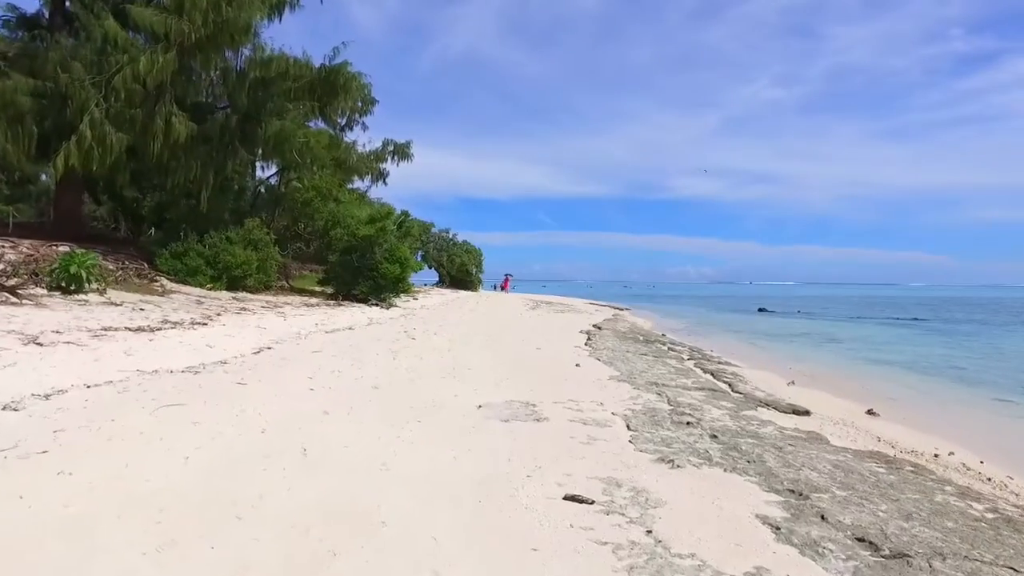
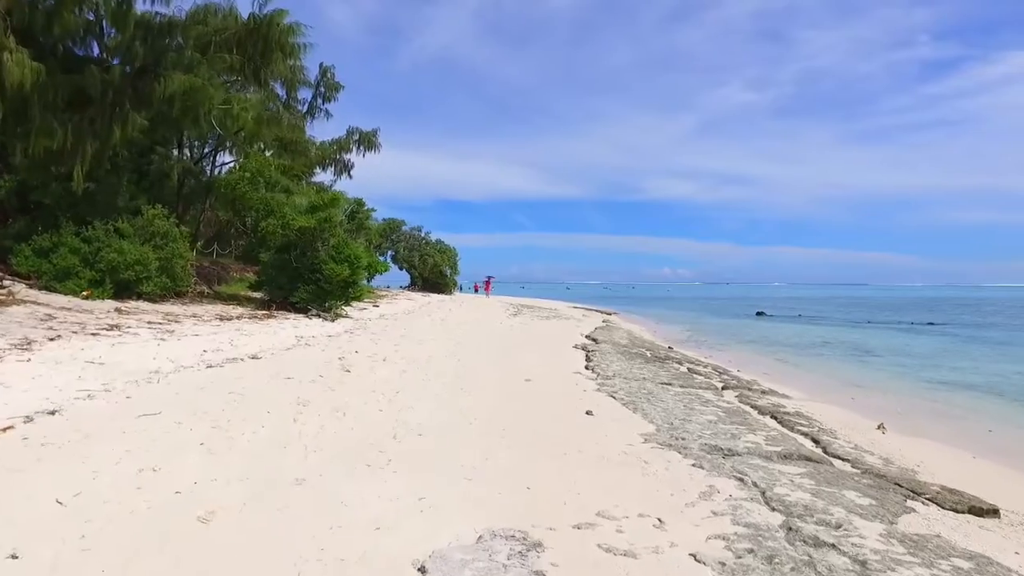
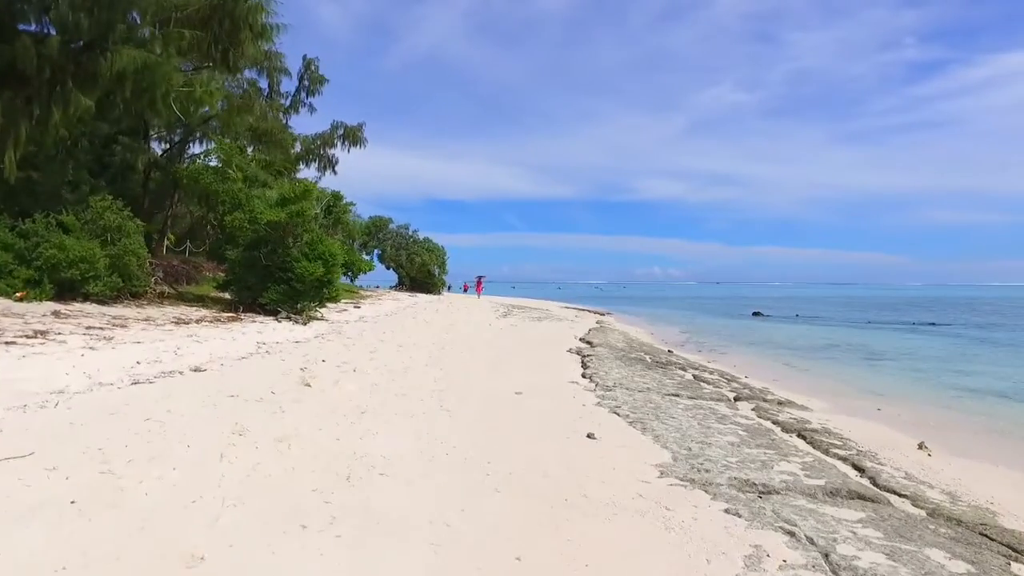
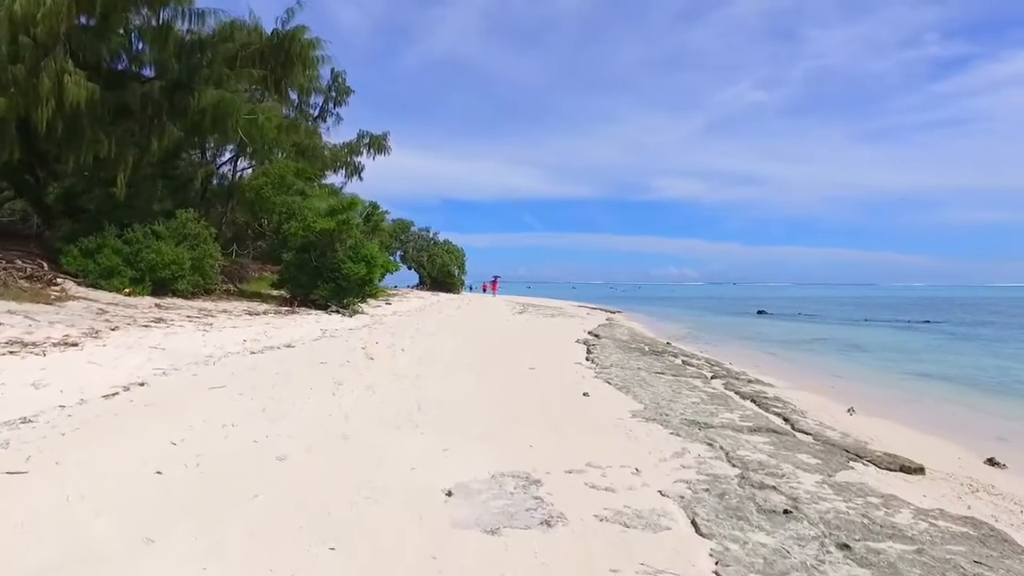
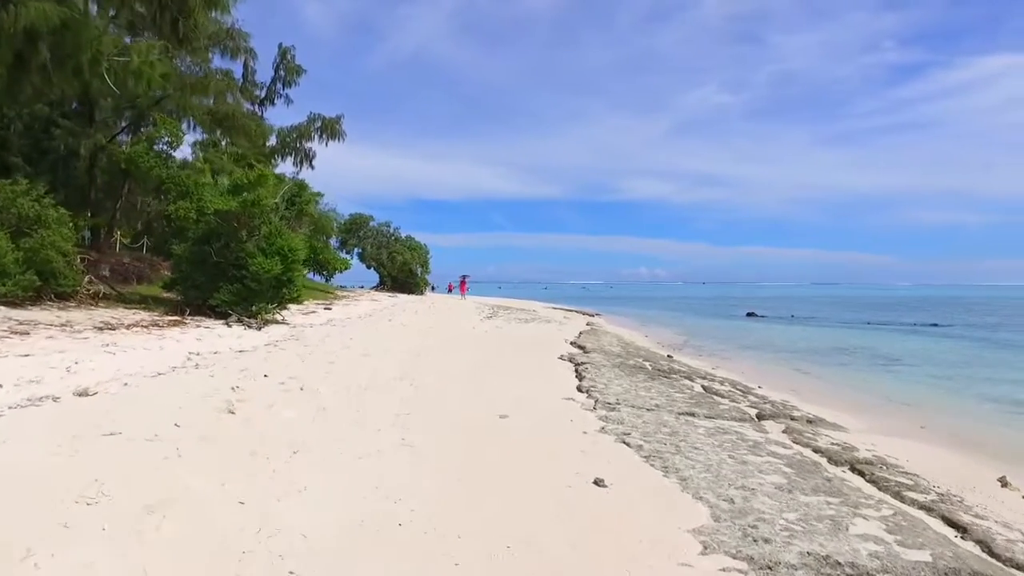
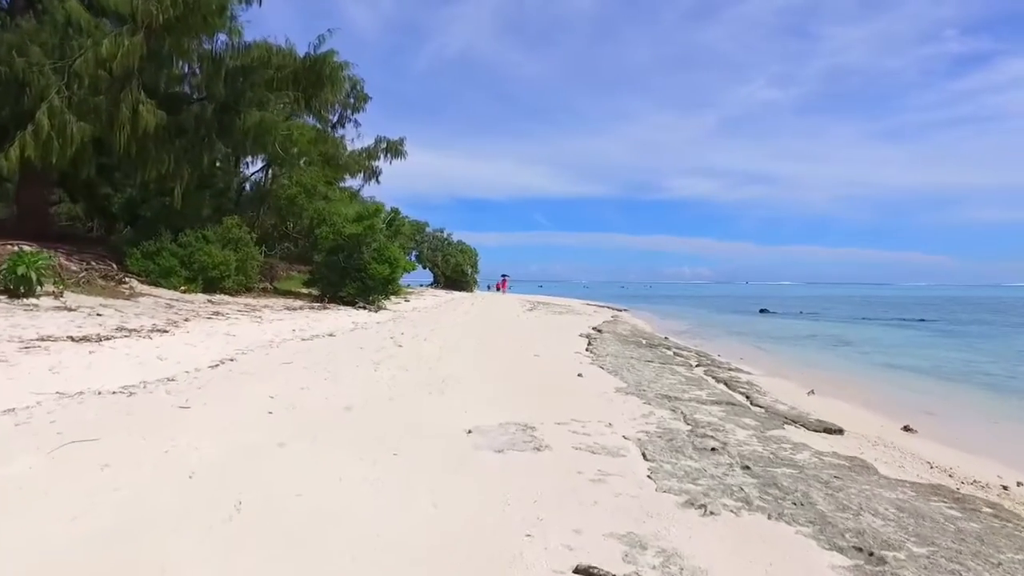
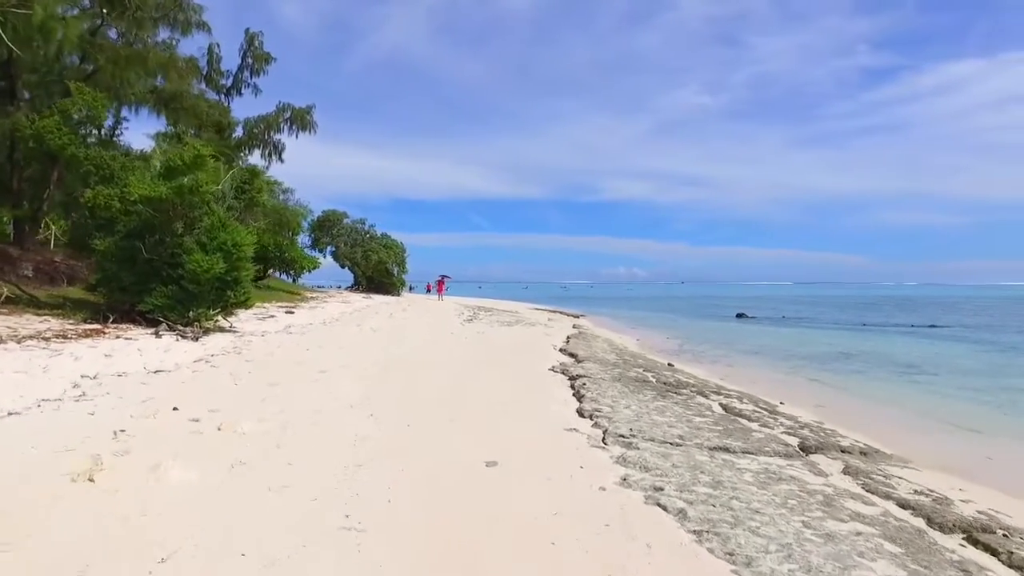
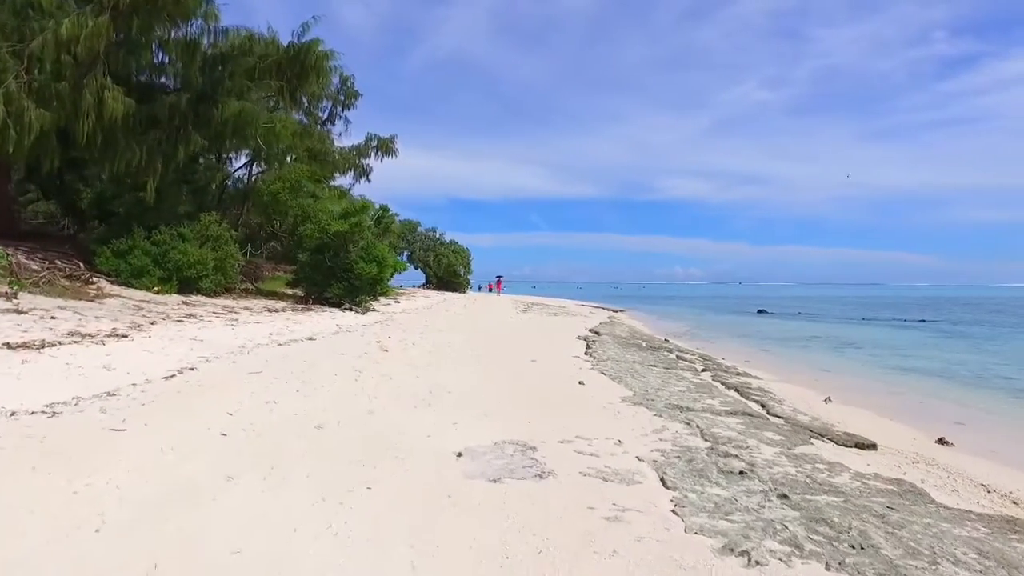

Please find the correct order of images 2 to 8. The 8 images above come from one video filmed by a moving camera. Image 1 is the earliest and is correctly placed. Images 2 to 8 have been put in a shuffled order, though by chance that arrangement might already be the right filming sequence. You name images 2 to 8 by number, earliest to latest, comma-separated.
6, 8, 4, 2, 3, 5, 7
